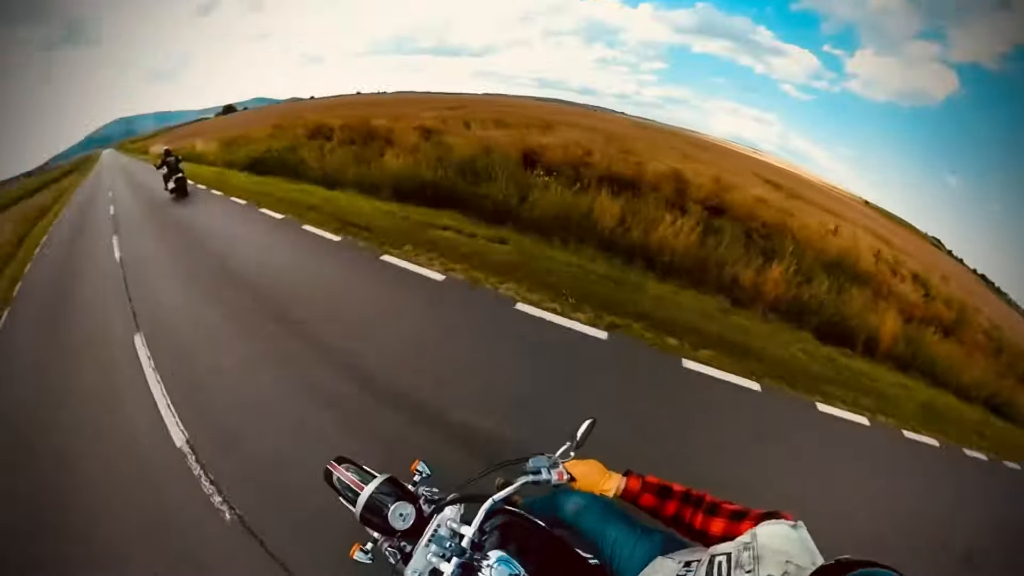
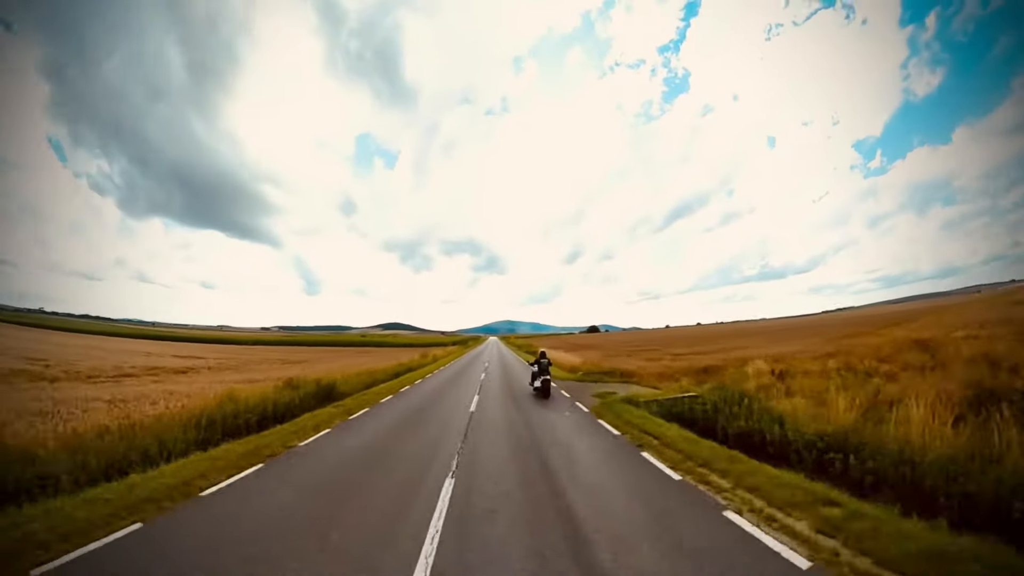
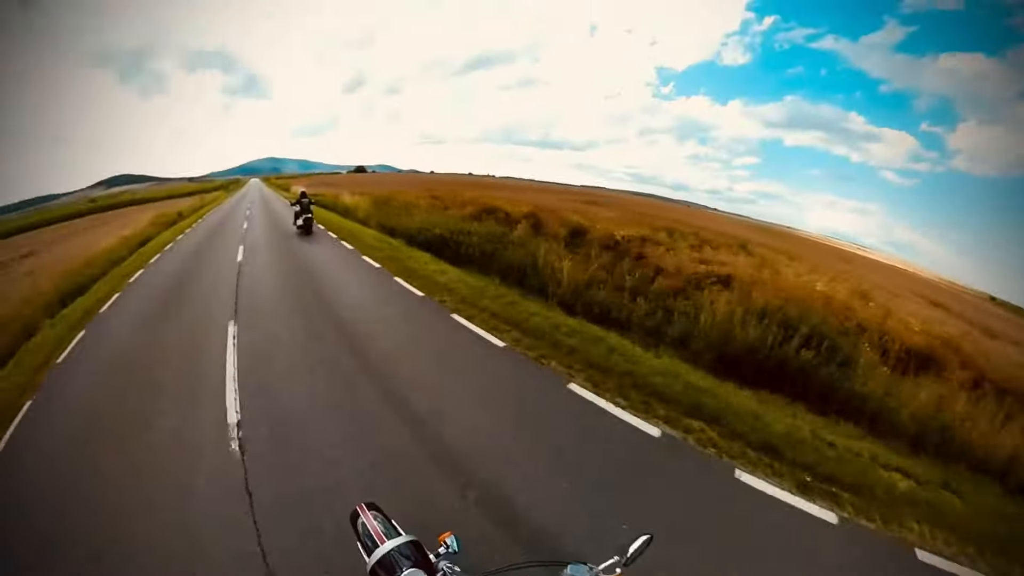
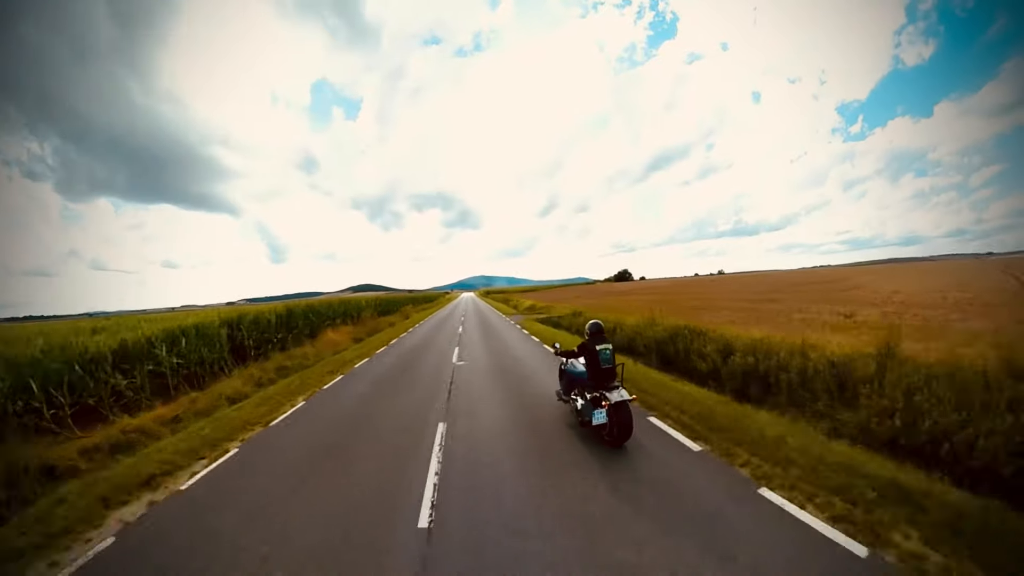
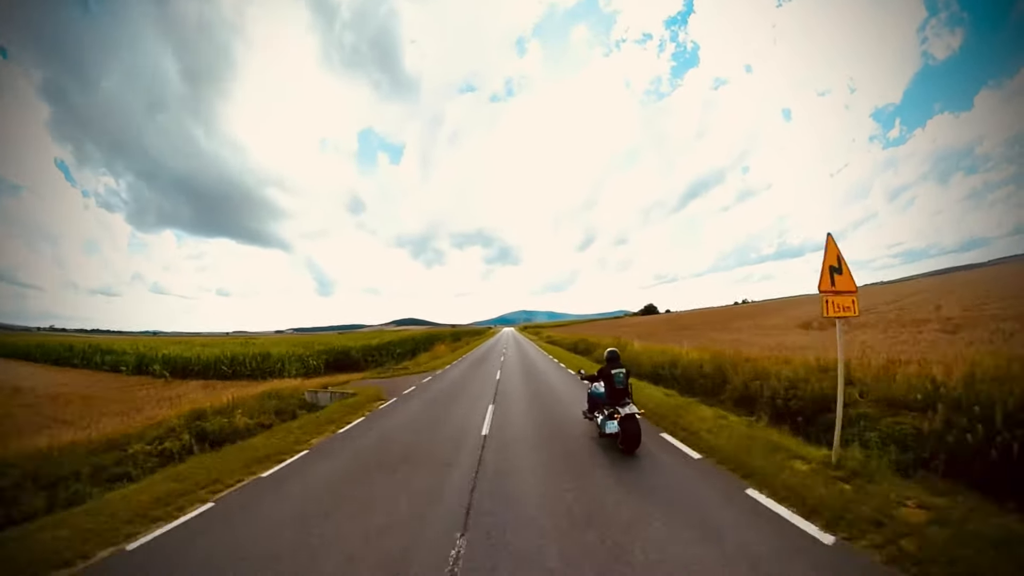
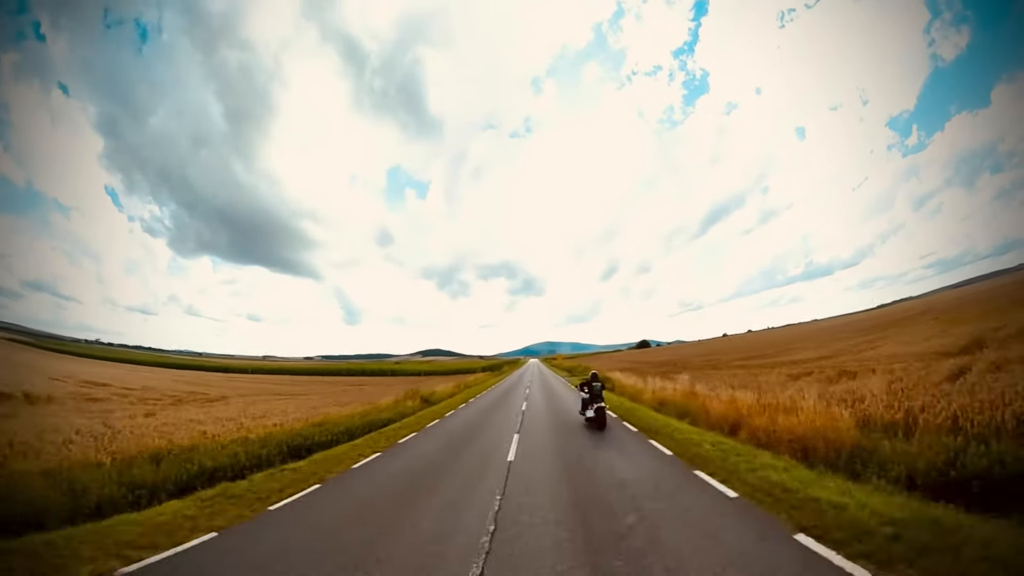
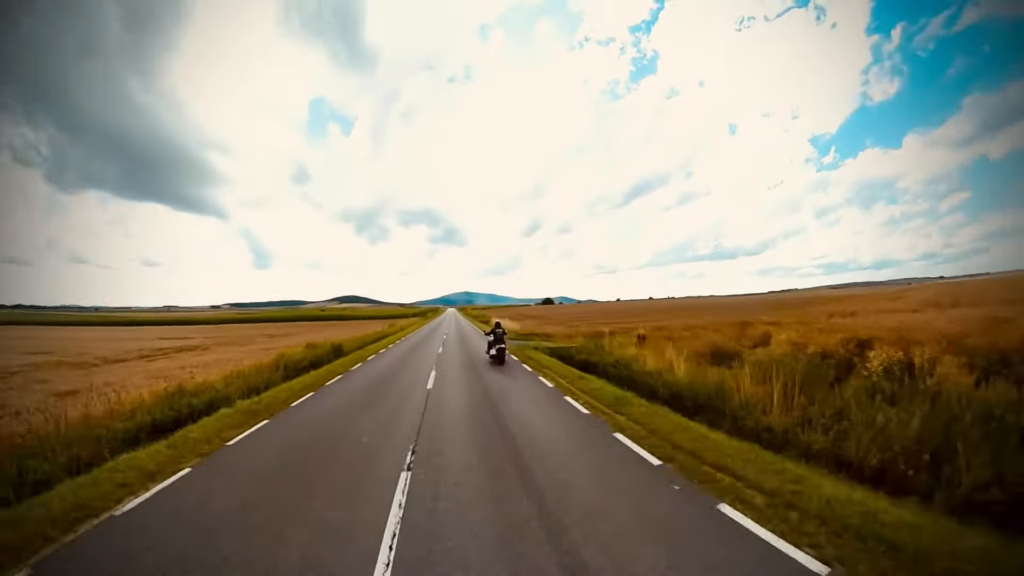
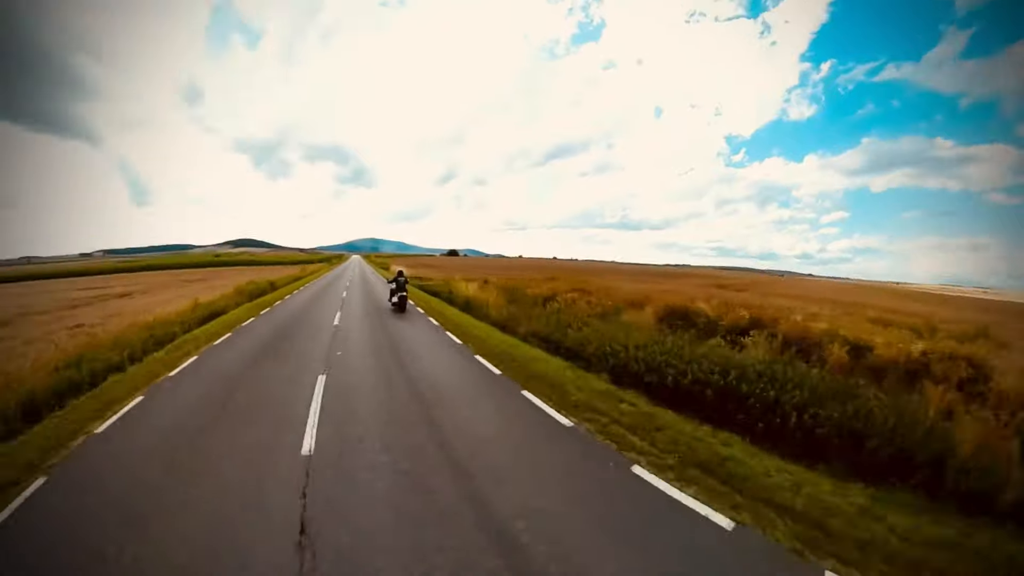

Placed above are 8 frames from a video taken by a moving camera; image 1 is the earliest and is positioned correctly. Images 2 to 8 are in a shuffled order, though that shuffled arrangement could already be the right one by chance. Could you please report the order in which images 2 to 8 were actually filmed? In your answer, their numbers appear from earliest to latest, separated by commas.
3, 8, 7, 2, 6, 5, 4
